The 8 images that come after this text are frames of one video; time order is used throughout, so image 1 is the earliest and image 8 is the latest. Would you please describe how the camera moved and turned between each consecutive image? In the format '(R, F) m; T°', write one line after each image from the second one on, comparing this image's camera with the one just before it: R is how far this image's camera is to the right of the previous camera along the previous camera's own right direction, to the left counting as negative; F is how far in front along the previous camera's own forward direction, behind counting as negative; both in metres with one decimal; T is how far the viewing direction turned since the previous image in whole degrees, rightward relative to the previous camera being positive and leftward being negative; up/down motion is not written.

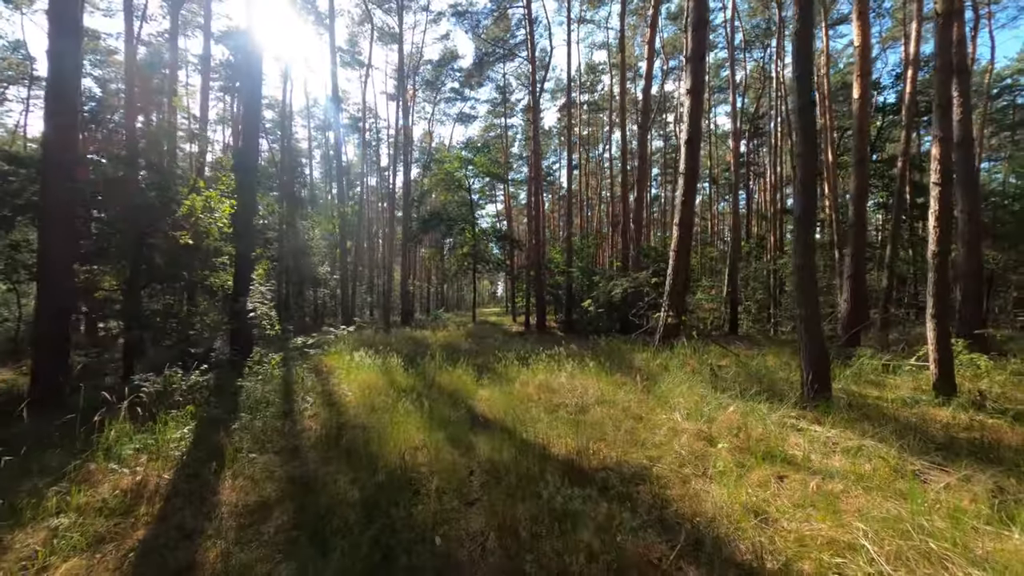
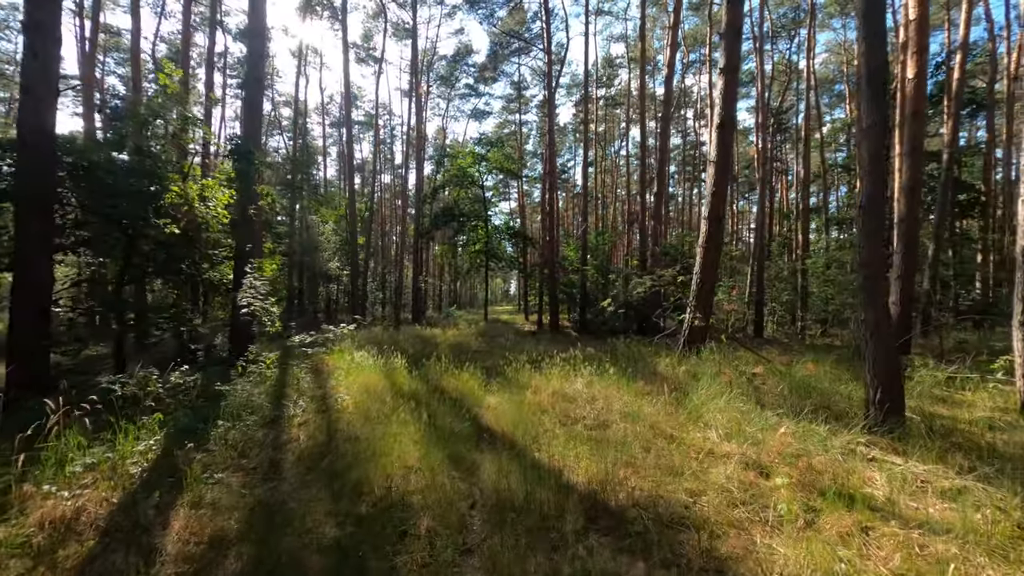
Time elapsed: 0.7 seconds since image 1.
(0.0, +0.6) m; -2°
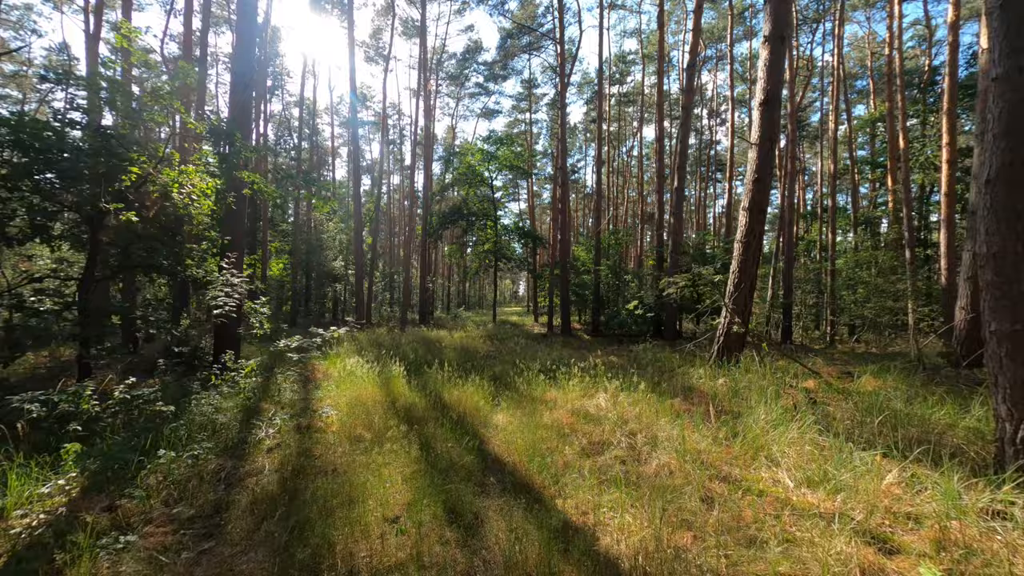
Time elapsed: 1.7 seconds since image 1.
(-0.1, +0.9) m; -1°
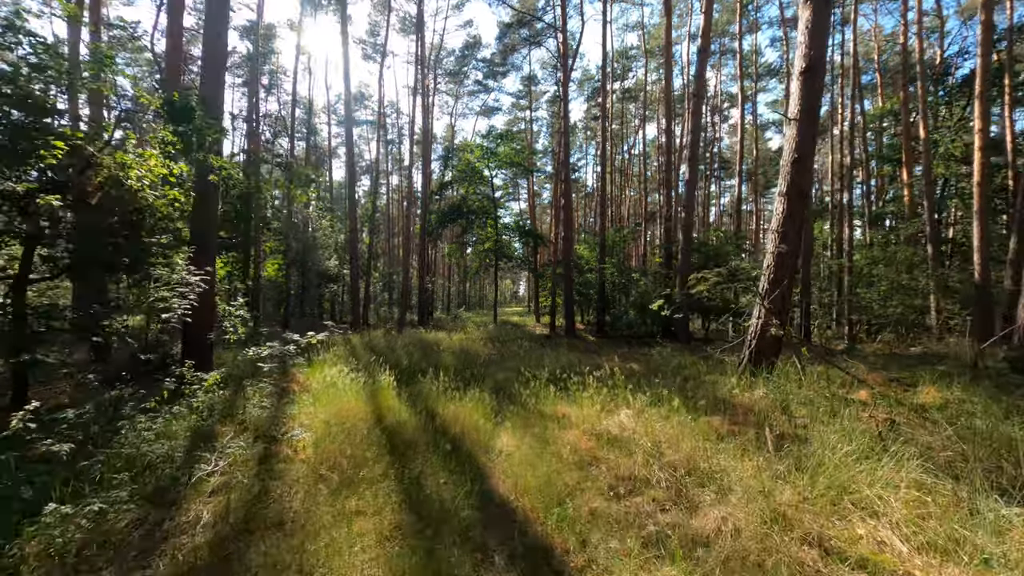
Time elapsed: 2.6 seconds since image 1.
(-0.1, +0.8) m; 0°
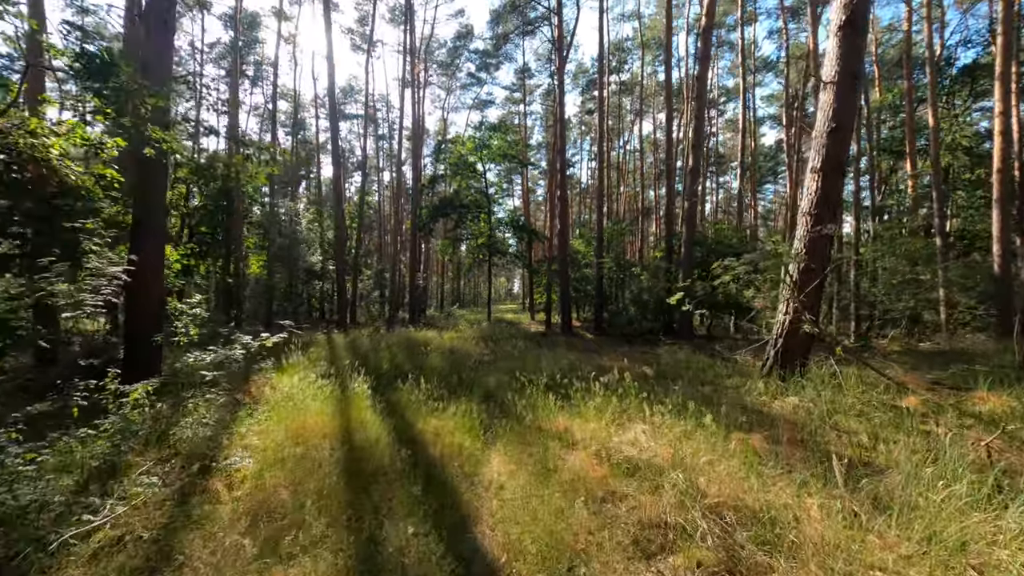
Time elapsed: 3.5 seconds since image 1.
(0.0, +0.8) m; +1°
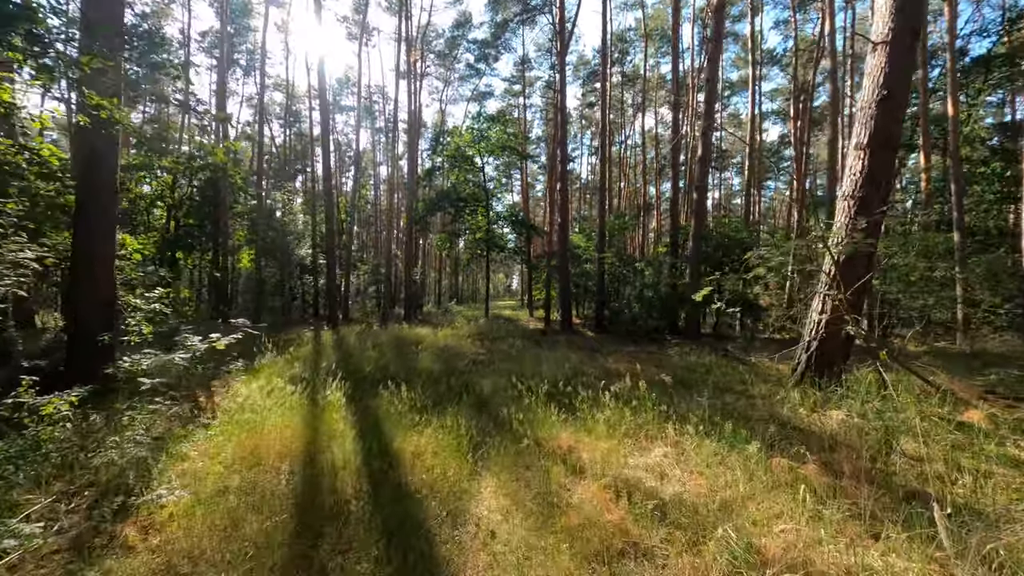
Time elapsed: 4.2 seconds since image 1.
(0.0, +0.7) m; 0°
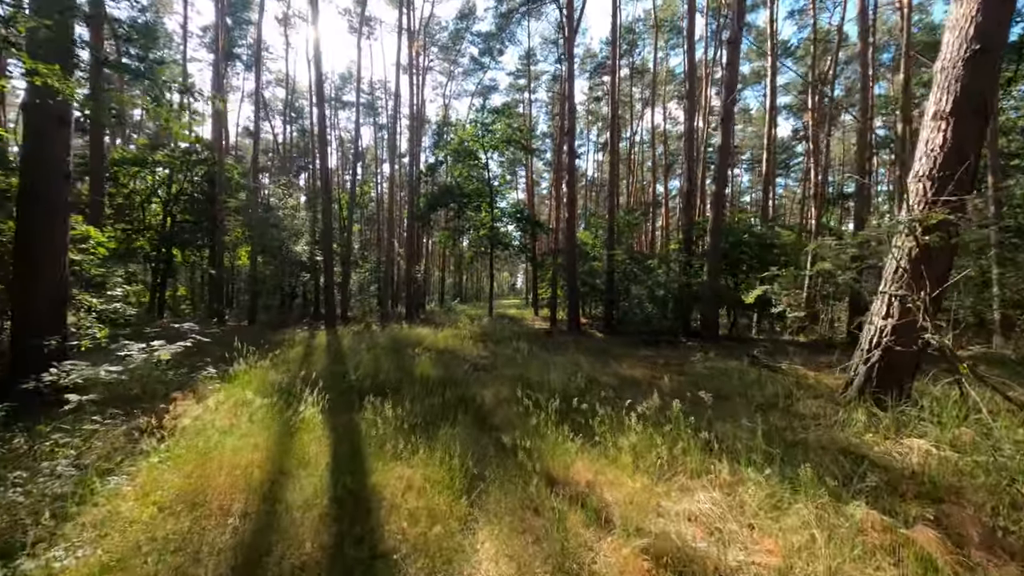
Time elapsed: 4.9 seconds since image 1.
(0.0, +0.7) m; -1°
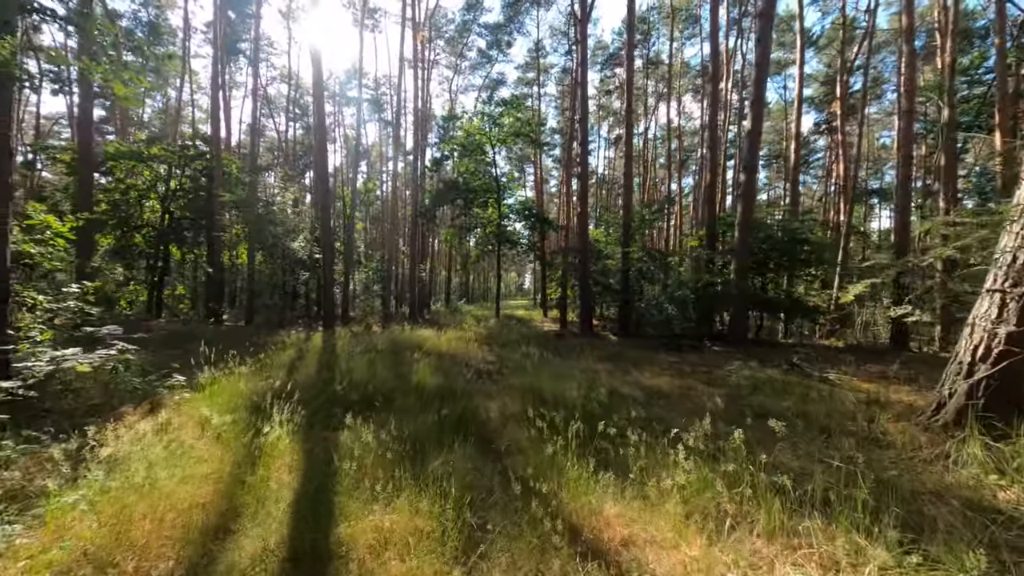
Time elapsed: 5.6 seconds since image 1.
(0.0, +0.8) m; -1°
